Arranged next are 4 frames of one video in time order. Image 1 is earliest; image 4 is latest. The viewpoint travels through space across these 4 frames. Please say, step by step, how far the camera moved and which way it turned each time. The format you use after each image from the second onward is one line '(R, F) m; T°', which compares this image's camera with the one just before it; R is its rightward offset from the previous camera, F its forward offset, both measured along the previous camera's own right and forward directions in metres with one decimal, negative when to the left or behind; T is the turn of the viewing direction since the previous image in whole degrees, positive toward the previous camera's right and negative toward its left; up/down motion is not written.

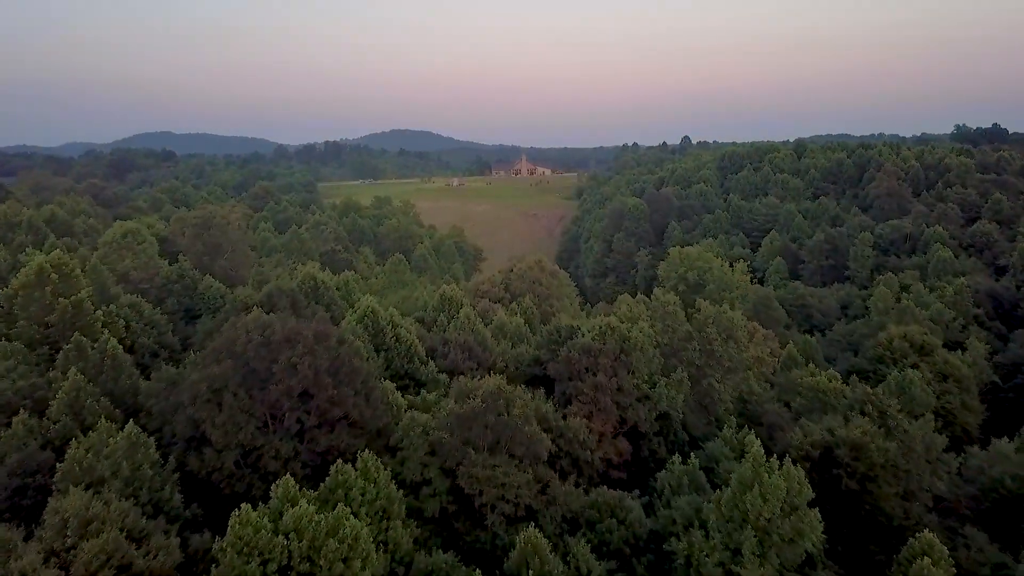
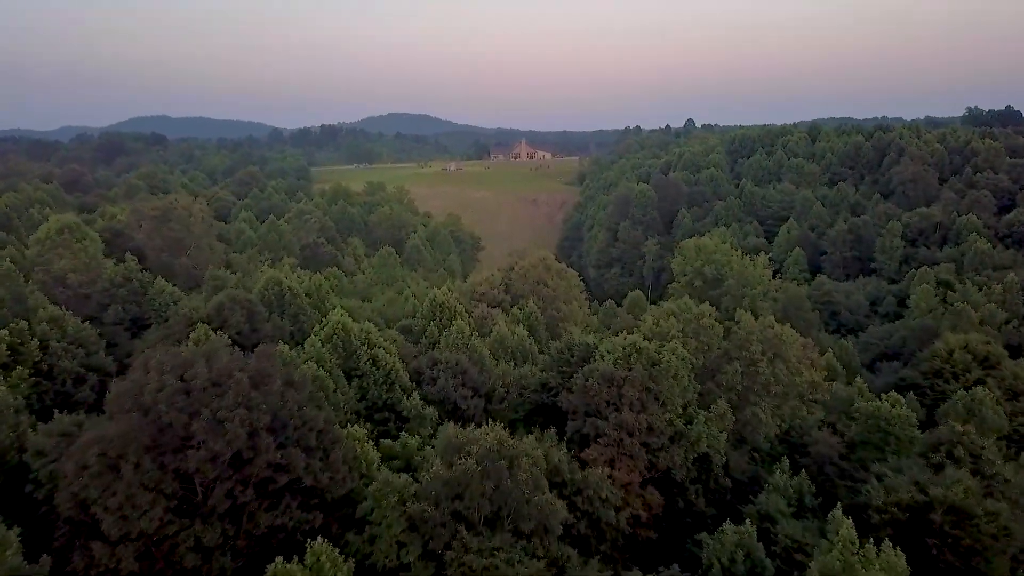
(-0.1, +4.9) m; 0°
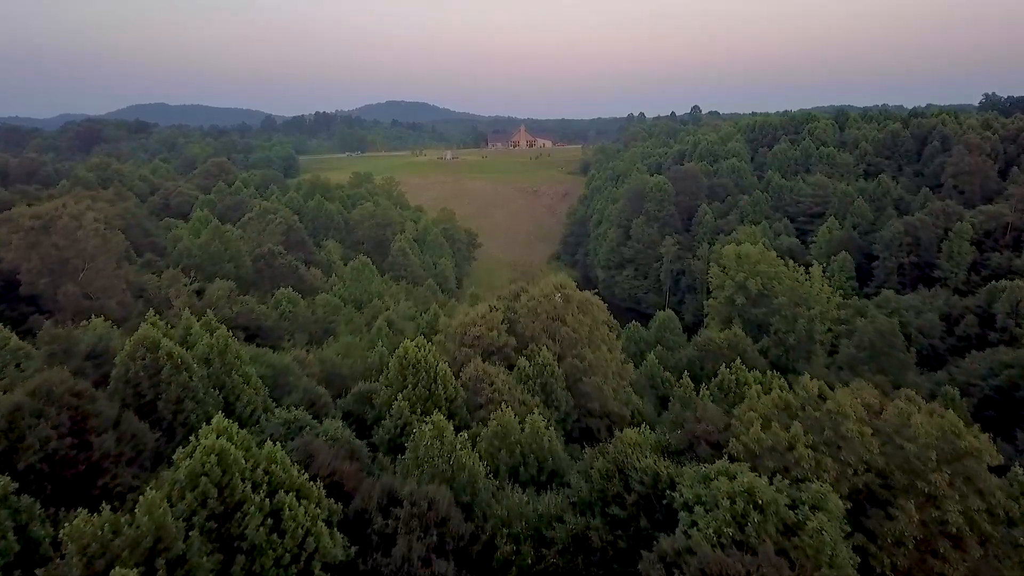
(-0.2, +9.6) m; 0°
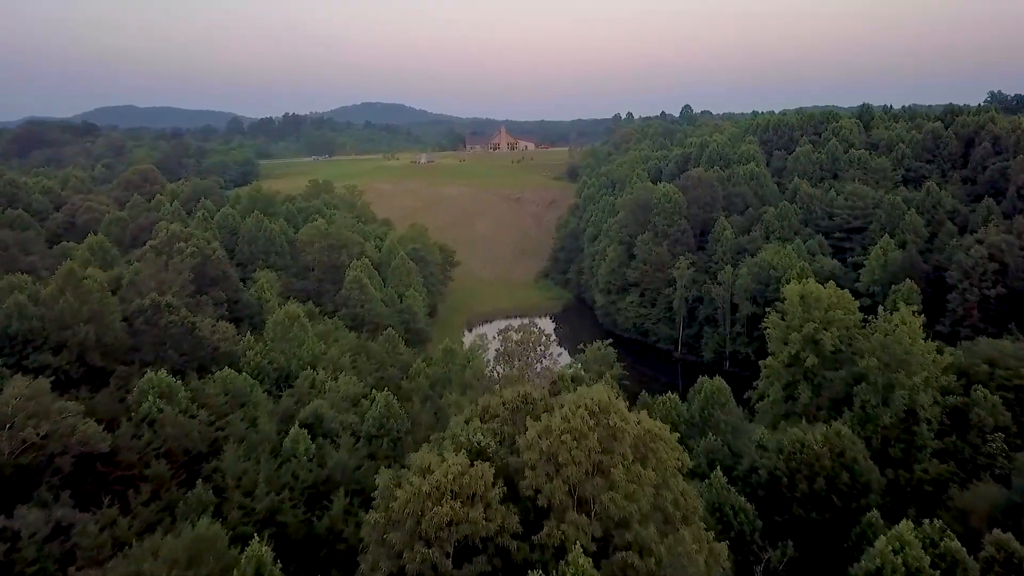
(-0.3, +11.5) m; +1°
